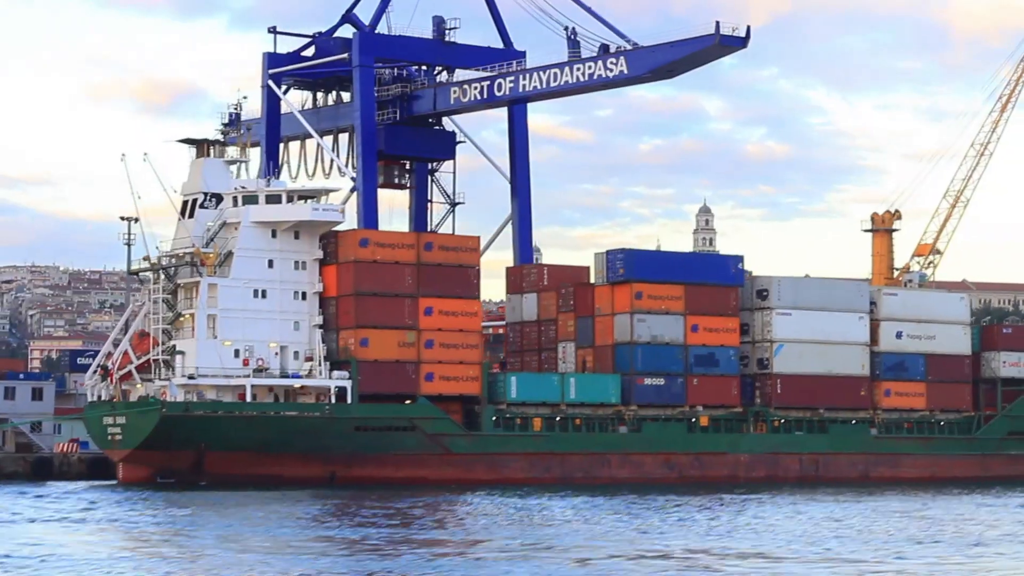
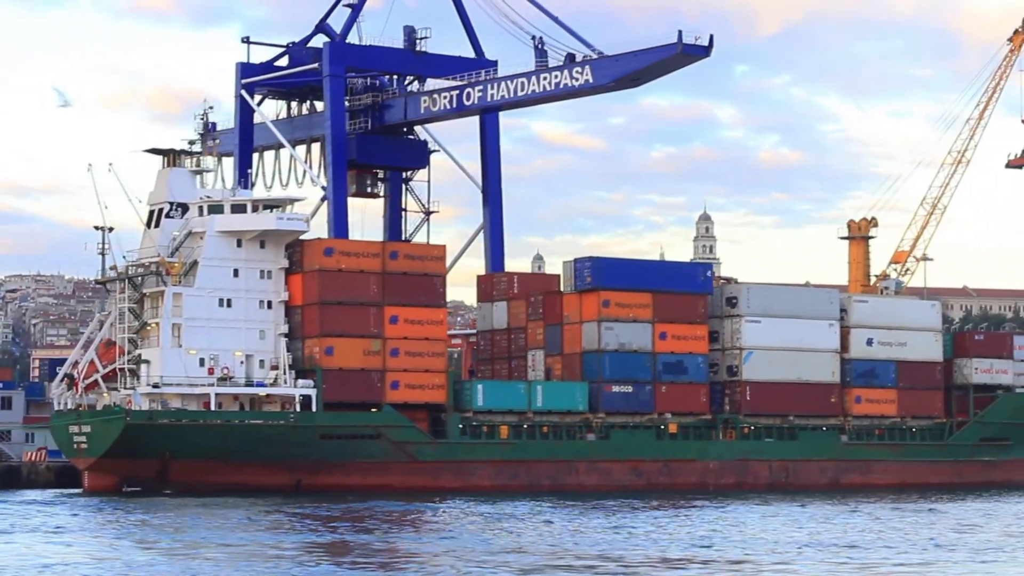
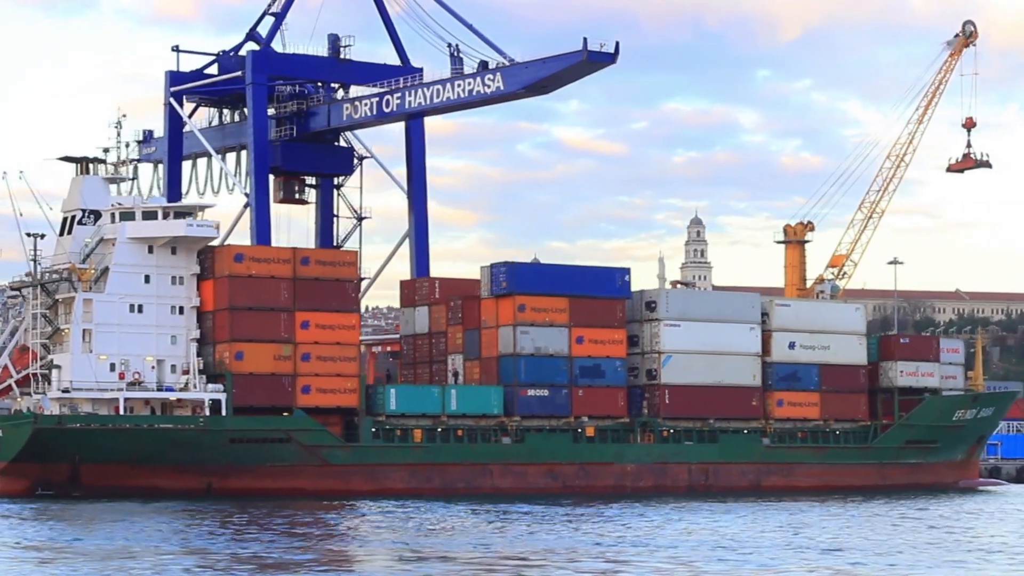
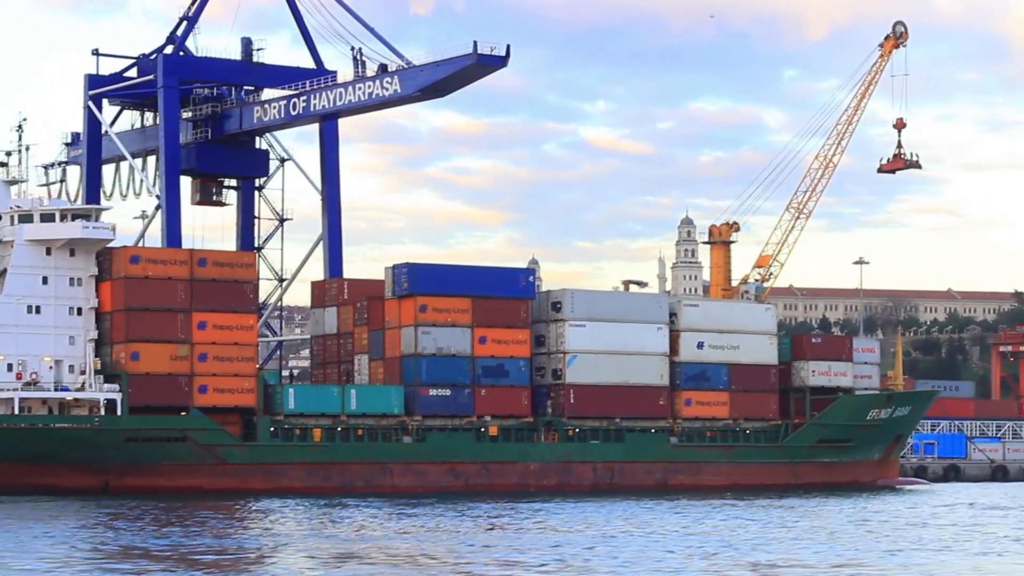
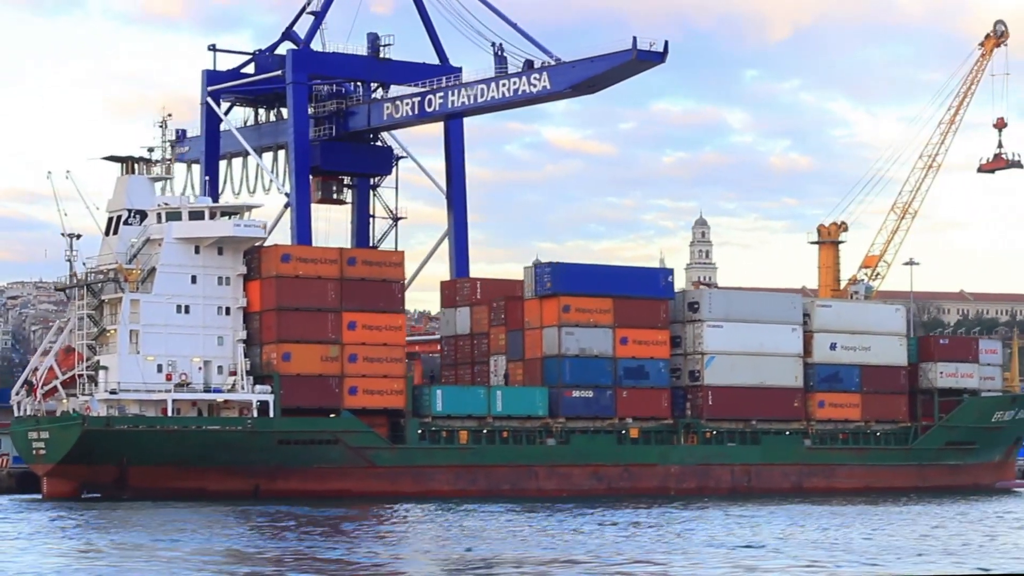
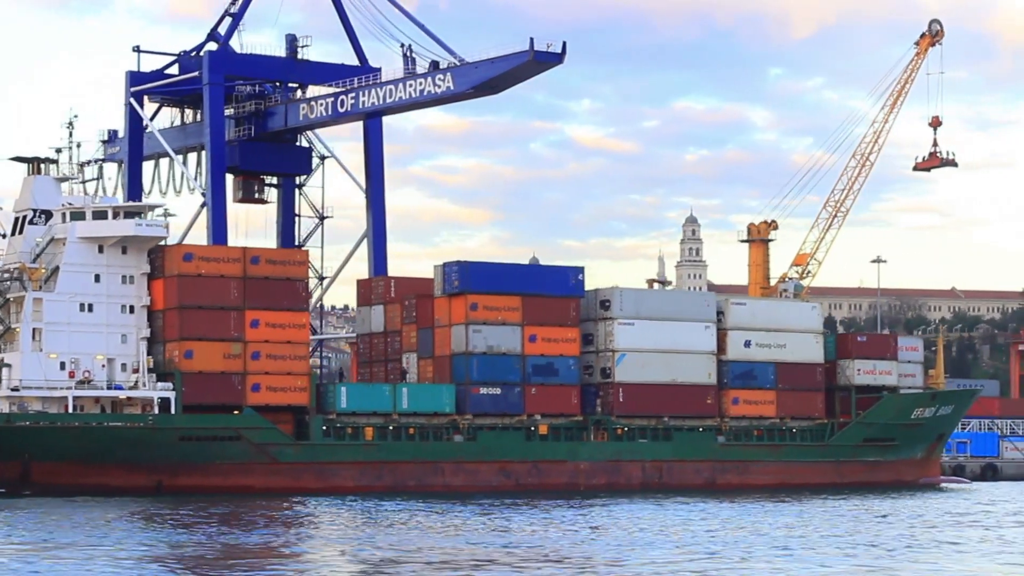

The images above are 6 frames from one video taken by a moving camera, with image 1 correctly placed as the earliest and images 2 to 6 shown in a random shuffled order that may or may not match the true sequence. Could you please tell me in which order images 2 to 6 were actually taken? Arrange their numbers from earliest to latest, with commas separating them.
2, 5, 3, 6, 4
